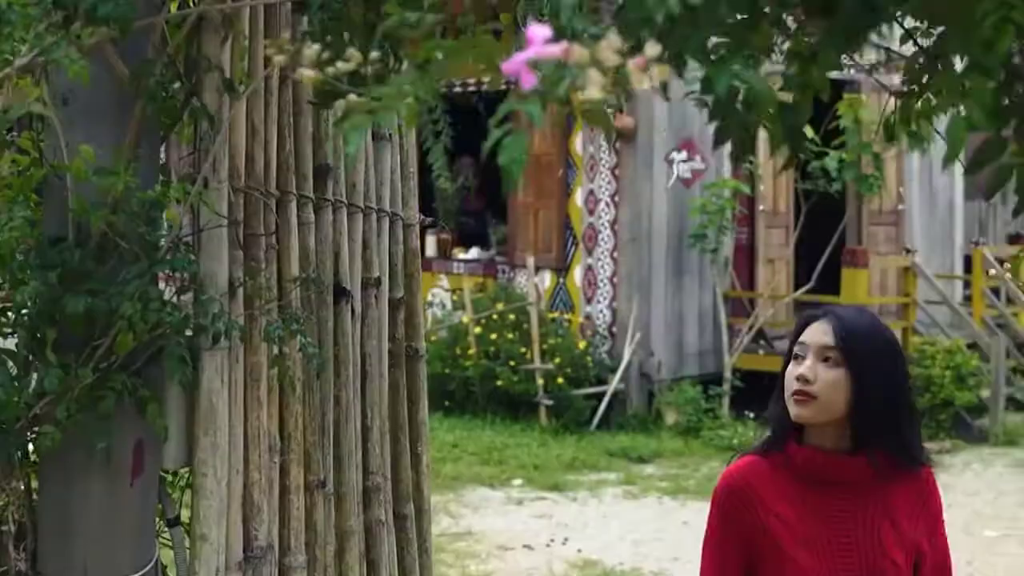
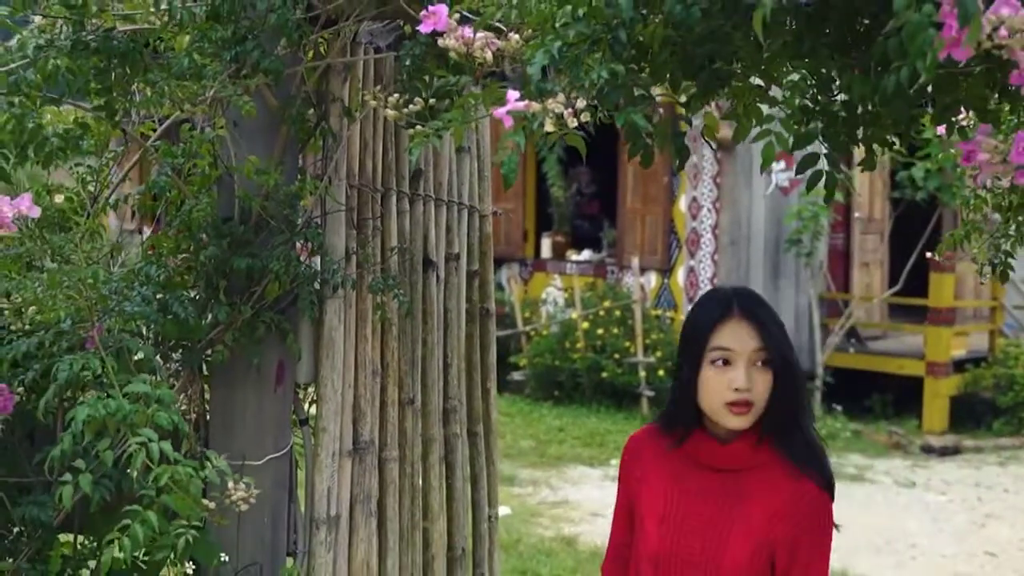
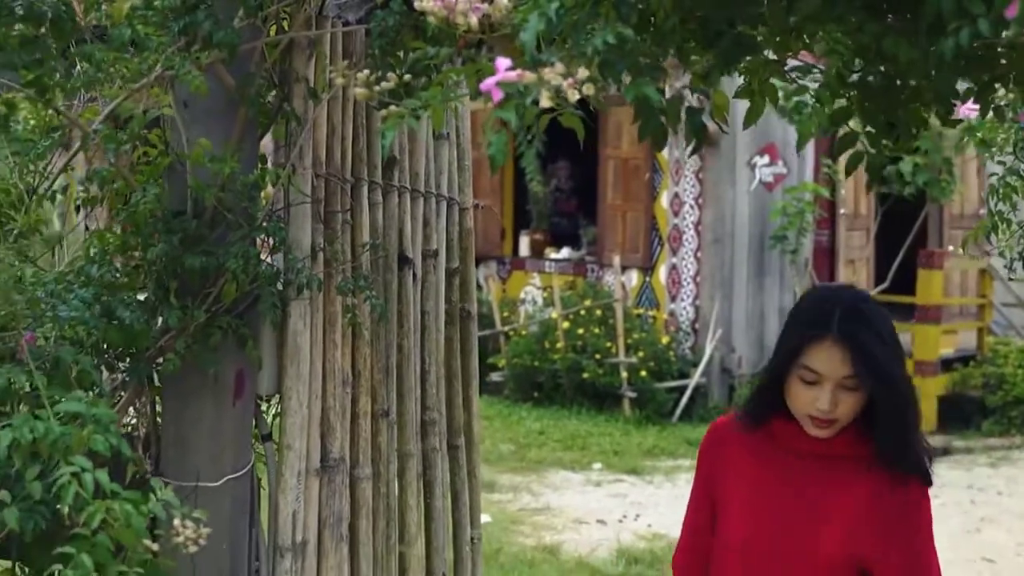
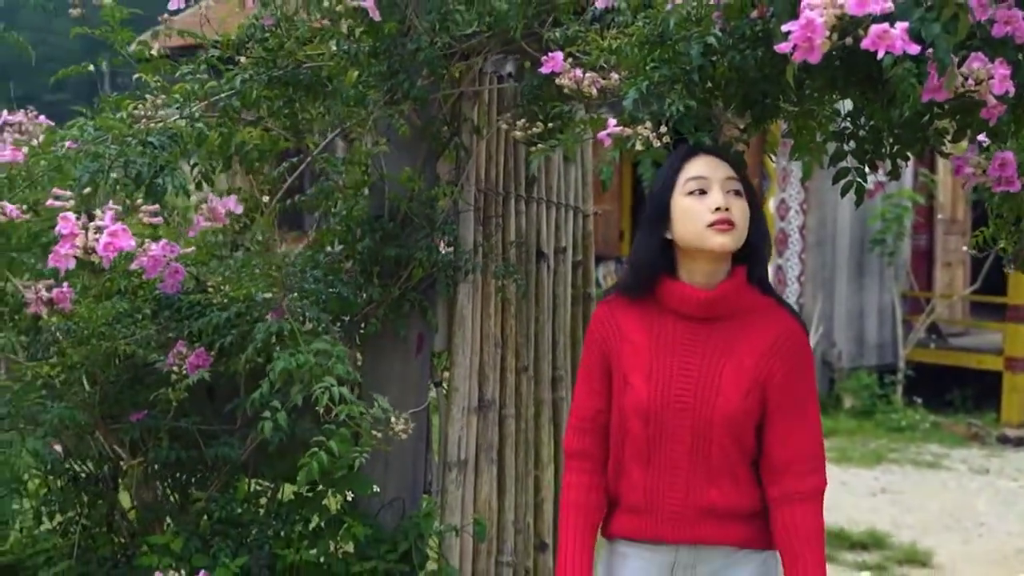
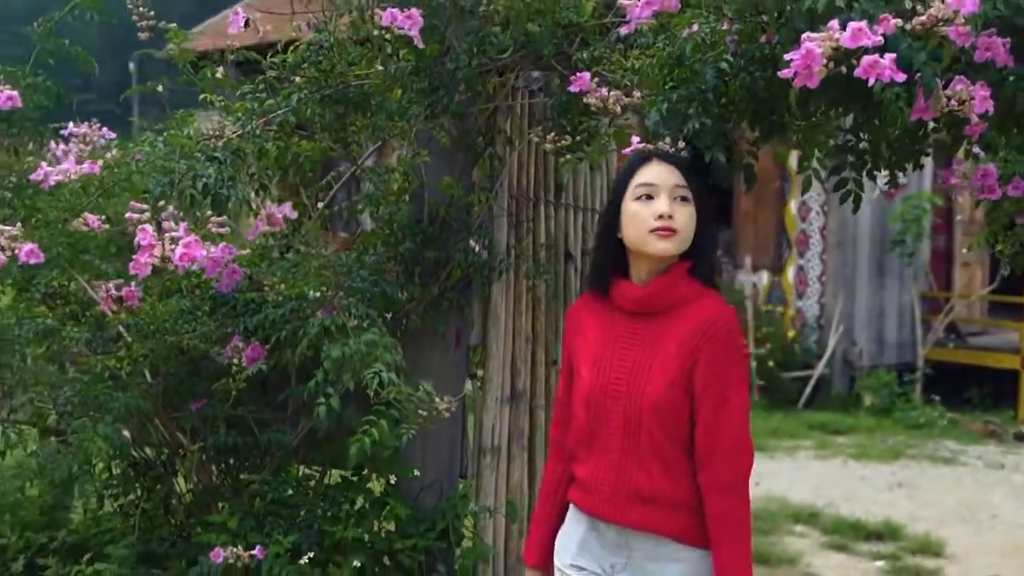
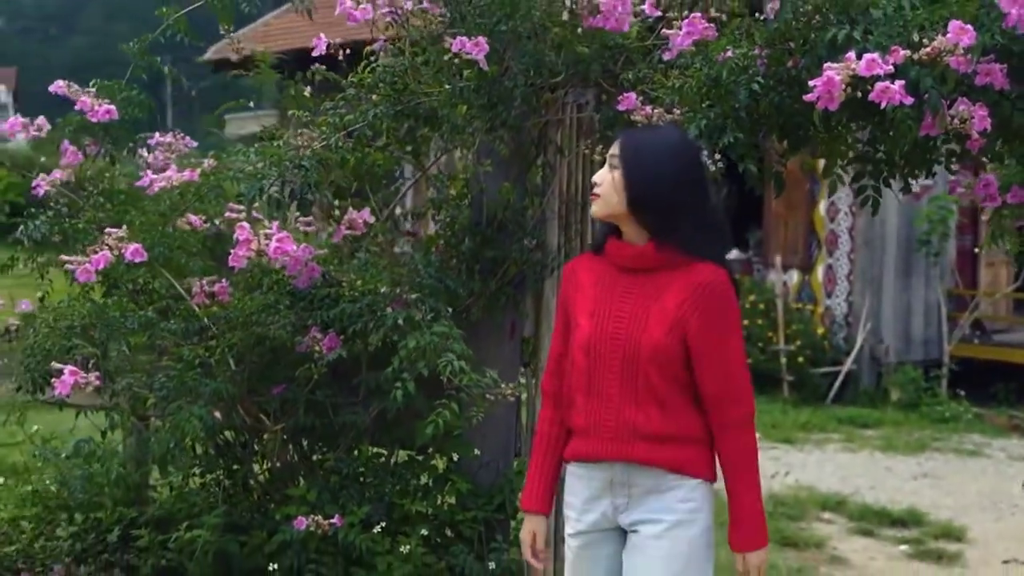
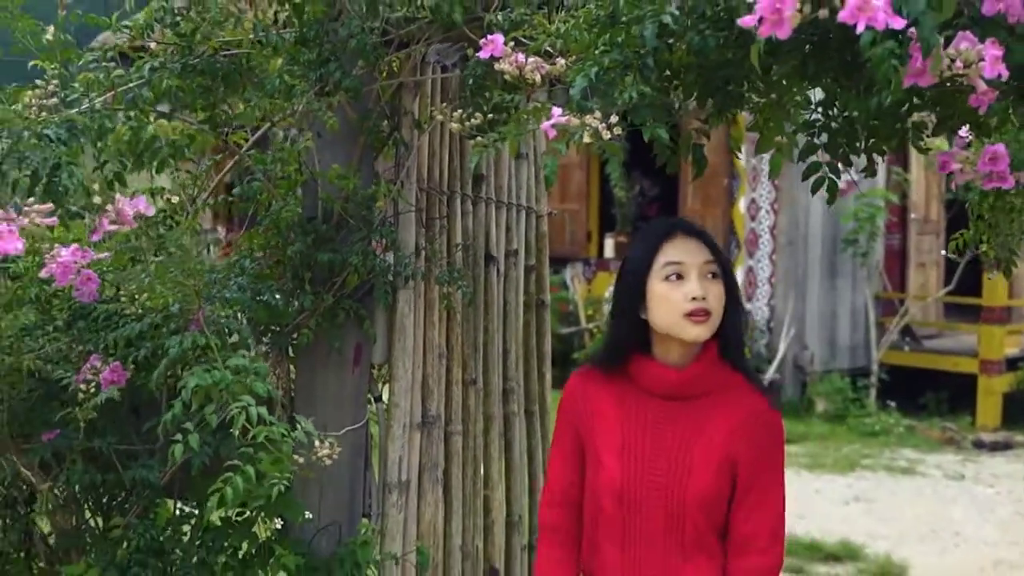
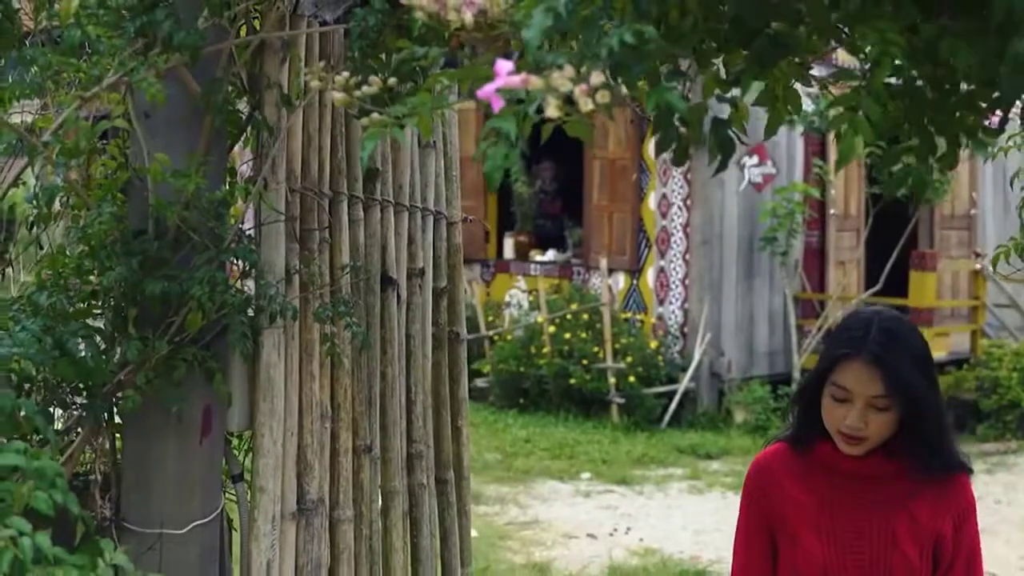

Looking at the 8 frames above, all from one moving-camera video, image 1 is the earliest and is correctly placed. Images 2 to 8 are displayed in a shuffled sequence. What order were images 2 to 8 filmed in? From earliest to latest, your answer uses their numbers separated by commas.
8, 3, 2, 7, 4, 5, 6
